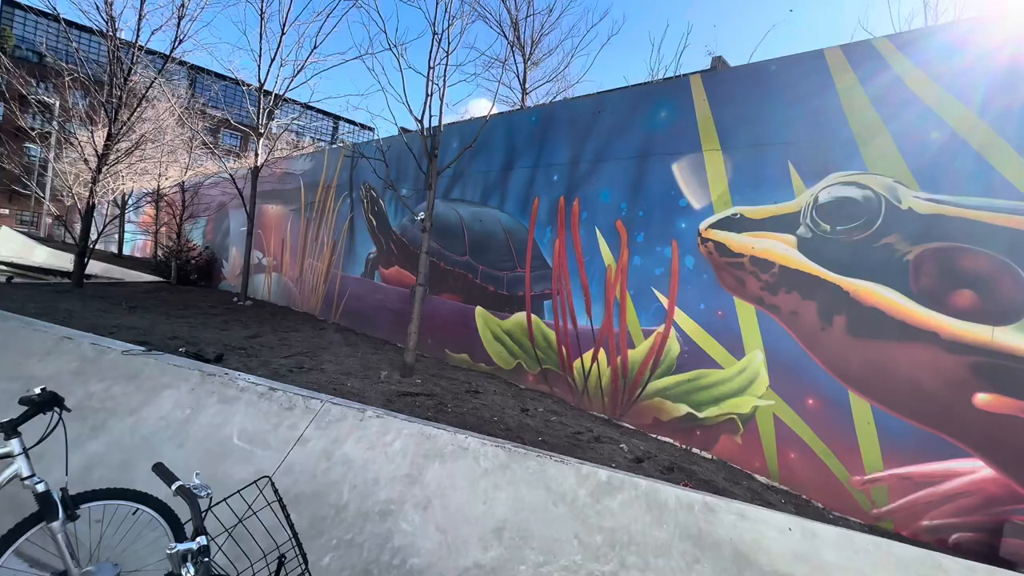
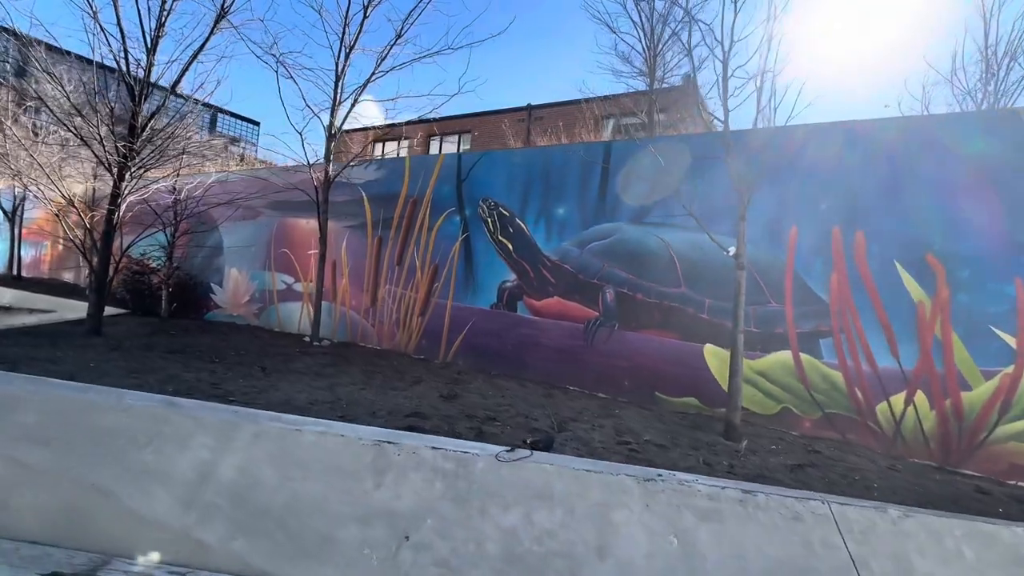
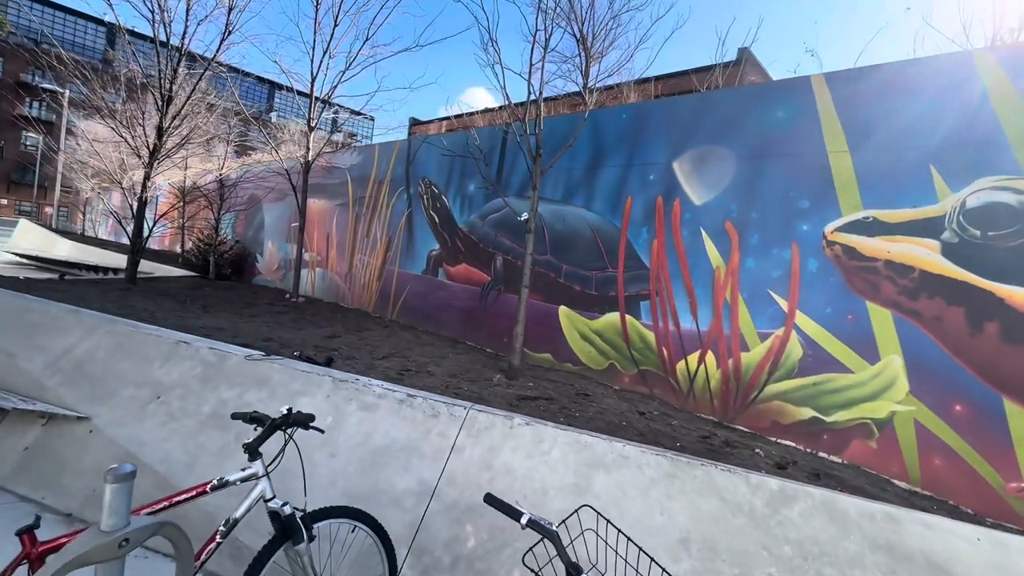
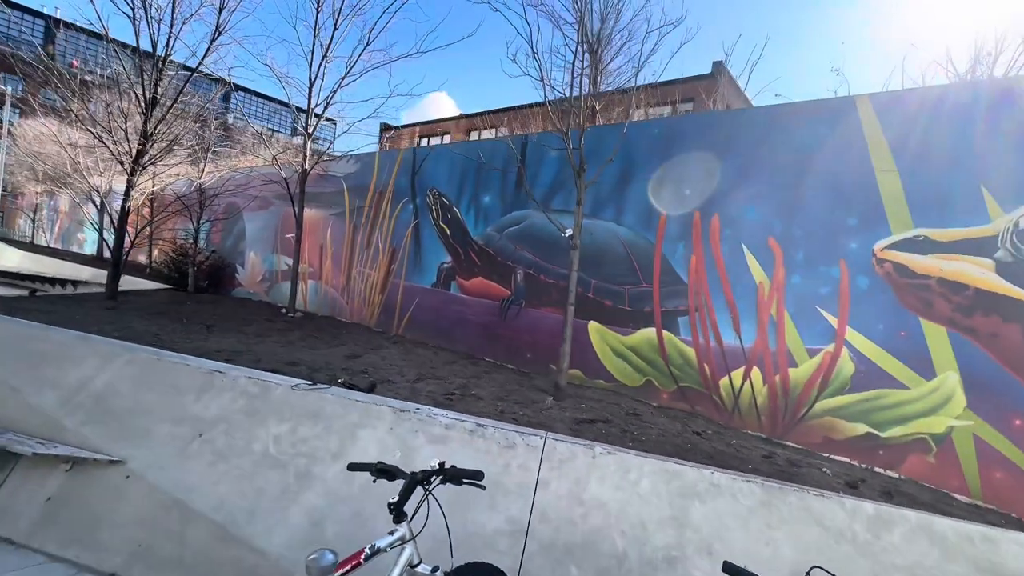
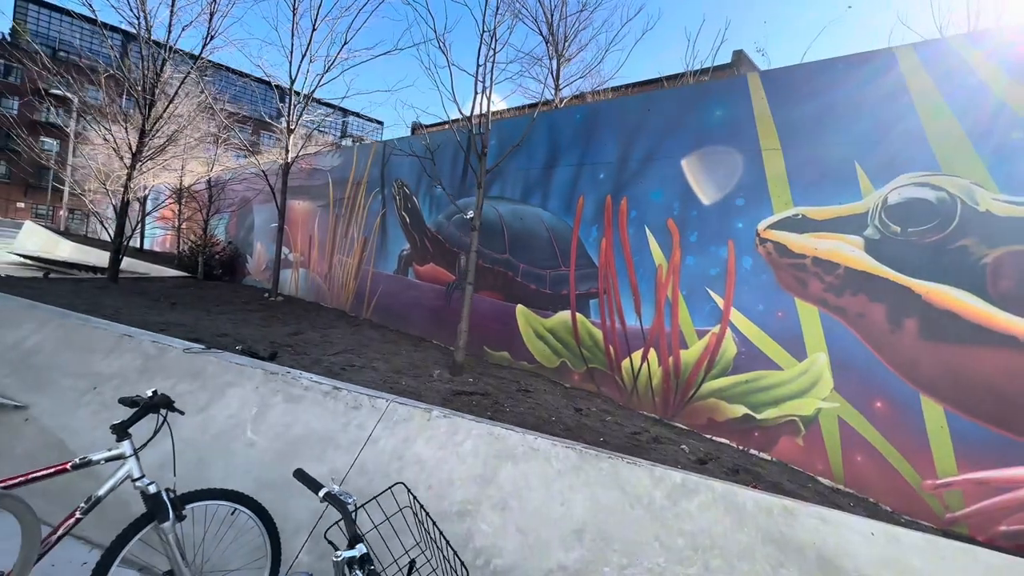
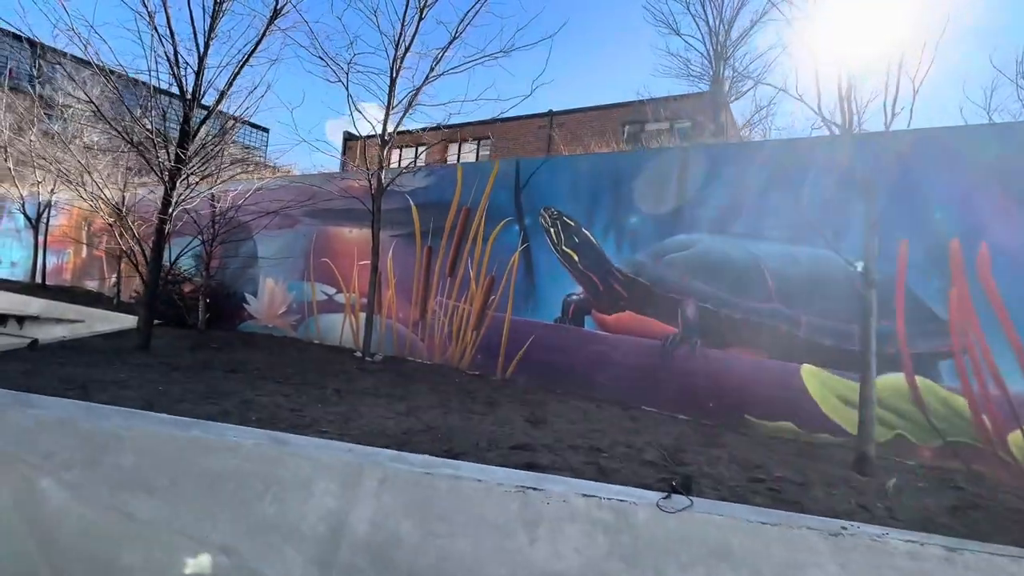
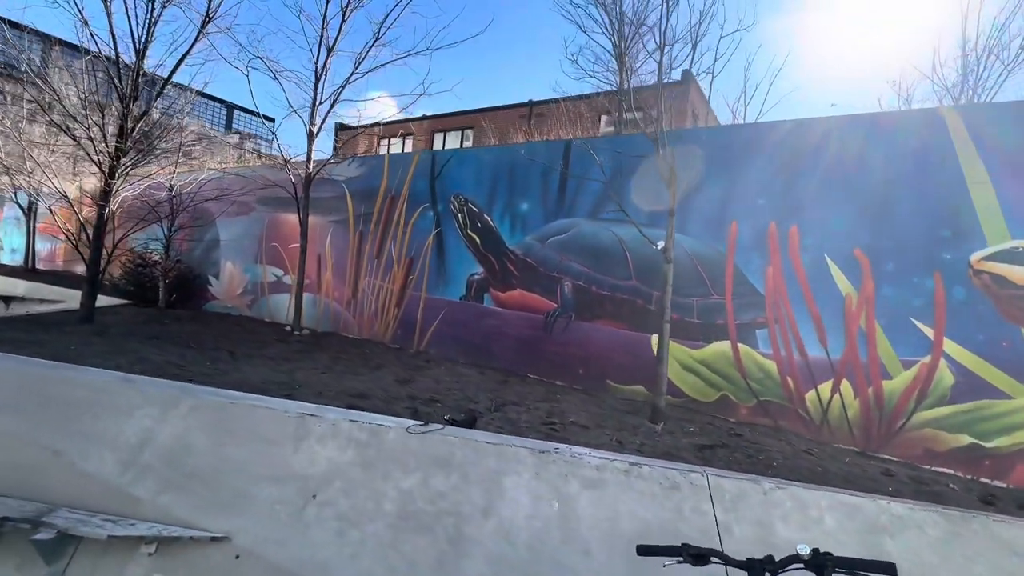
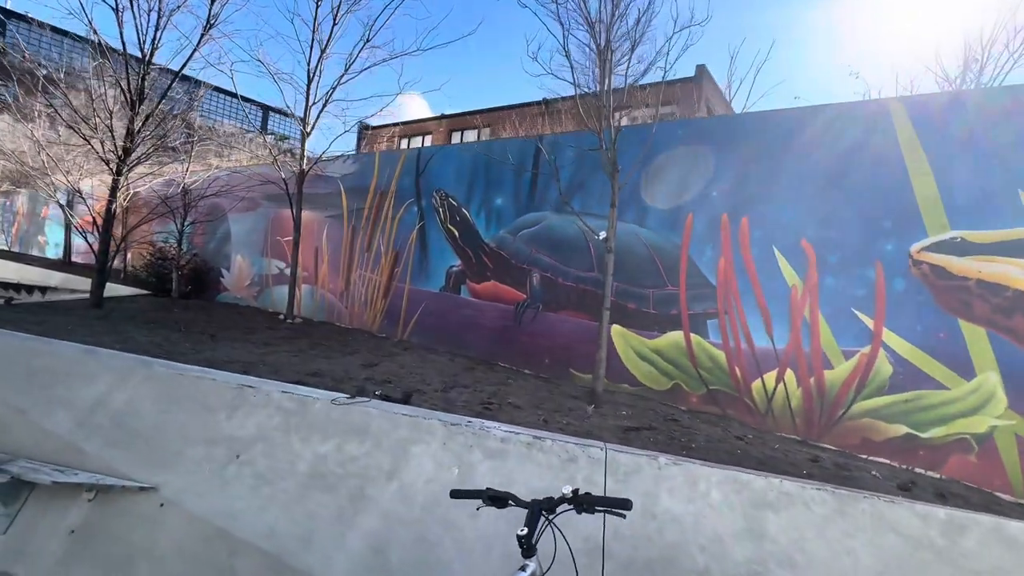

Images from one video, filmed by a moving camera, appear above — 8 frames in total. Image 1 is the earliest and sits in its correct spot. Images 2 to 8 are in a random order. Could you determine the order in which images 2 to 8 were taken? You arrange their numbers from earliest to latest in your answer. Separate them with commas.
5, 3, 4, 8, 7, 2, 6
